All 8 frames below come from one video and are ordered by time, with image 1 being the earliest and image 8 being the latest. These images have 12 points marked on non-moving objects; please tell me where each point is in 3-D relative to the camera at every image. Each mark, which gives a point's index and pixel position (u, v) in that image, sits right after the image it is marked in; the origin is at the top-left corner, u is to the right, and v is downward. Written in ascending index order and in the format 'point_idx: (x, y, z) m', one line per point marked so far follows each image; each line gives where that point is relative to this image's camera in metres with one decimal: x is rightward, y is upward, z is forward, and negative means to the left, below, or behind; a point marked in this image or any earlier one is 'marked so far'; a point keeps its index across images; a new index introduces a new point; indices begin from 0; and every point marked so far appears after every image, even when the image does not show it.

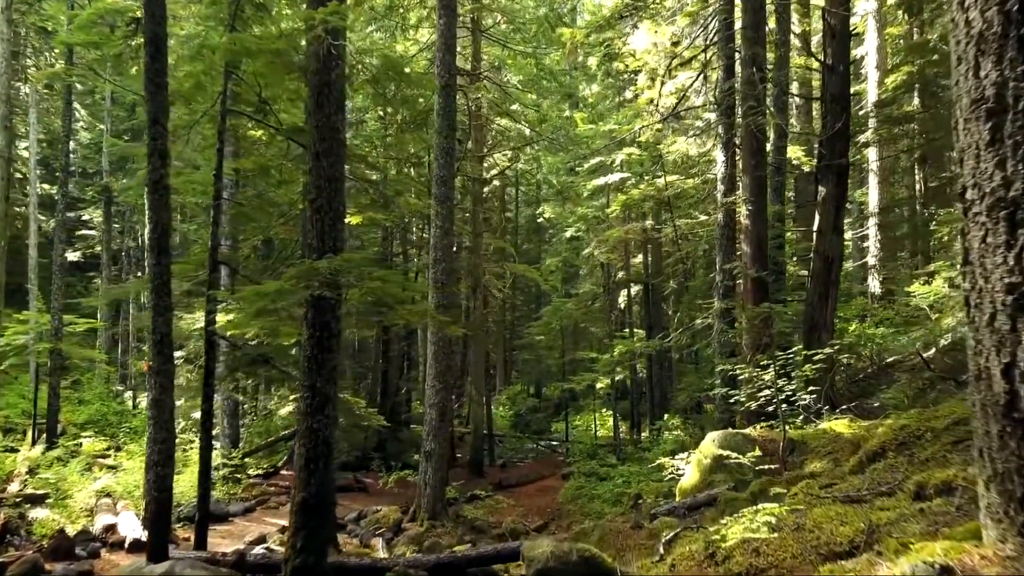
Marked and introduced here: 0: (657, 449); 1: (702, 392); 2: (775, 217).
0: (+3.1, -3.5, +16.5) m
1: (+3.7, -2.0, +14.9) m
2: (+5.3, +1.4, +15.2) m
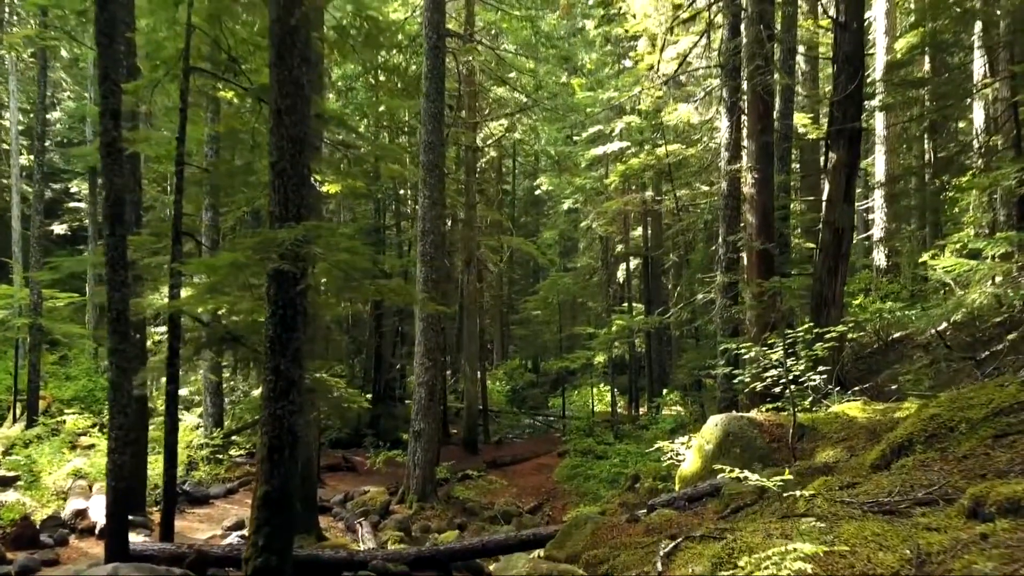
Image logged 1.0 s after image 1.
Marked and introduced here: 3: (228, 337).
0: (+3.0, -2.9, +16.1) m
1: (+3.6, -1.5, +14.4) m
2: (+5.1, +1.9, +14.6) m
3: (-2.7, -0.5, +7.3) m
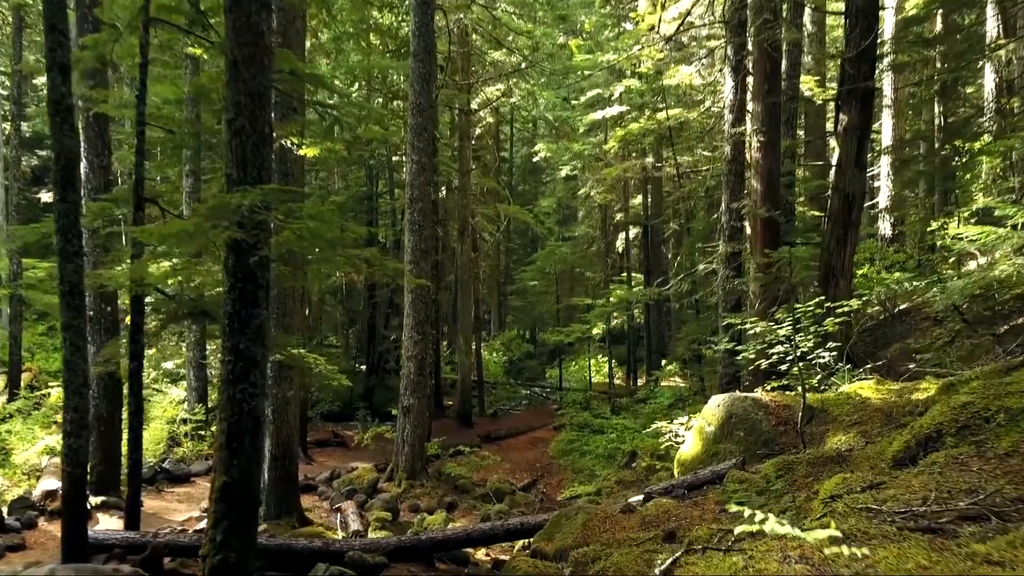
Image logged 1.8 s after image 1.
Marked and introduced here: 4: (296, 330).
0: (+2.9, -2.3, +15.6) m
1: (+3.5, -1.0, +13.9) m
2: (+5.0, +2.5, +14.0) m
3: (-2.8, -0.2, +6.8) m
4: (-2.6, -0.5, +9.2) m
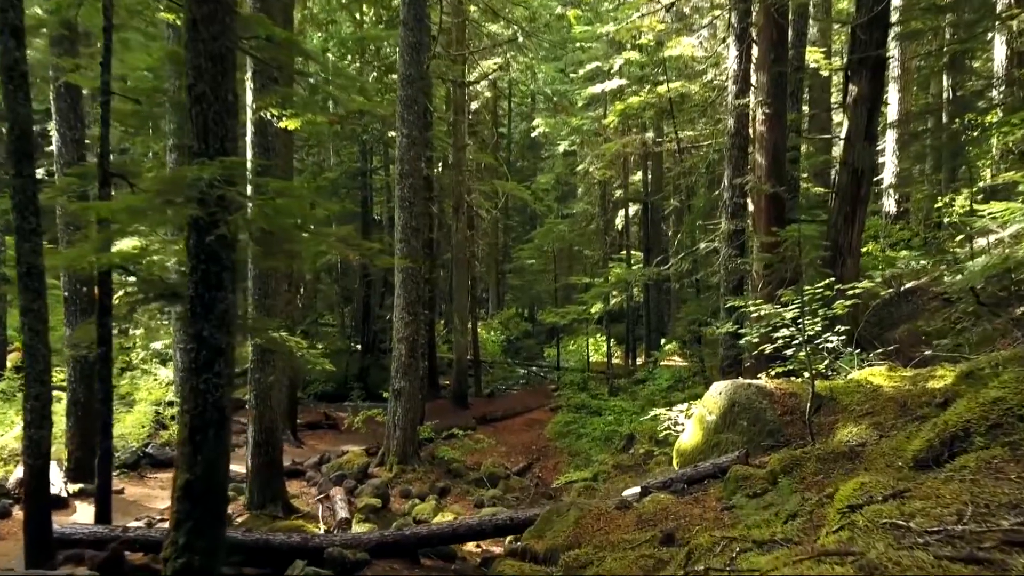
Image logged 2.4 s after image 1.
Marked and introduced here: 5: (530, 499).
0: (+2.8, -1.9, +15.3) m
1: (+3.4, -0.6, +13.5) m
2: (+4.9, +2.8, +13.5) m
3: (-2.9, 0.0, +6.4) m
4: (-2.7, -0.3, +8.8) m
5: (+0.2, -3.0, +10.7) m
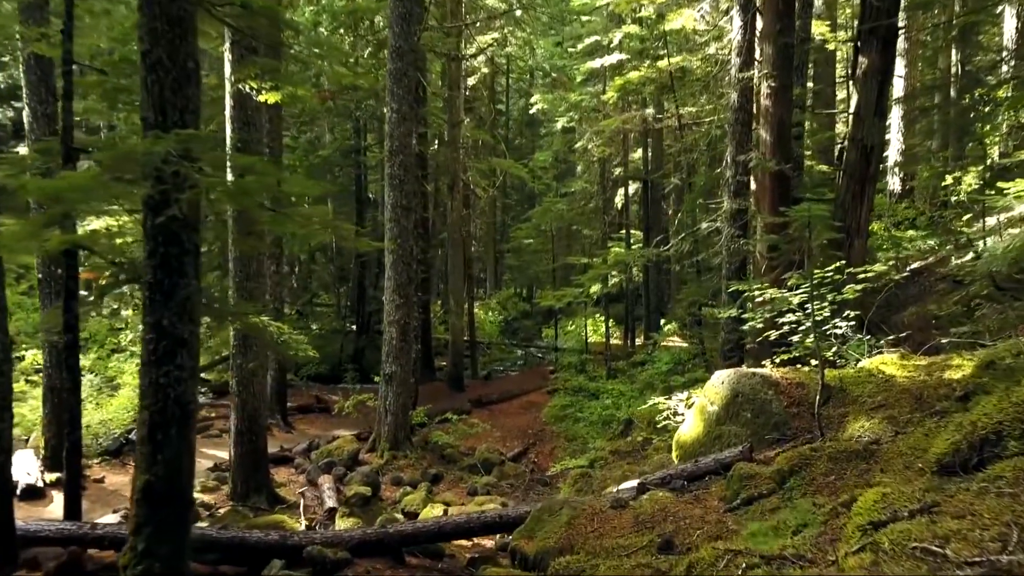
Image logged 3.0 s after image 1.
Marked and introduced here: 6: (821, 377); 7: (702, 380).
0: (+2.7, -1.5, +15.0) m
1: (+3.3, -0.3, +13.2) m
2: (+4.9, +3.2, +13.0) m
3: (-3.0, +0.1, +6.0) m
4: (-2.8, -0.1, +8.4) m
5: (+0.2, -2.7, +10.4) m
6: (+2.3, -0.7, +5.8) m
7: (+2.9, -1.4, +11.6) m
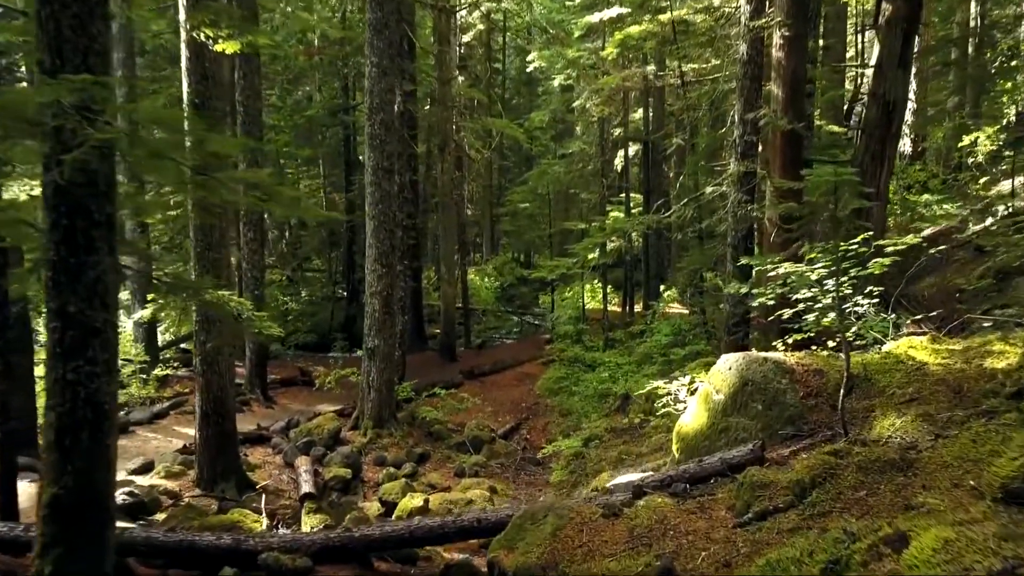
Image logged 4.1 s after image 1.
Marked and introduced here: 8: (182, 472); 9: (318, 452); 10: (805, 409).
0: (+2.6, -0.9, +14.4) m
1: (+3.2, +0.3, +12.5) m
2: (+4.7, +3.7, +12.2) m
3: (-3.1, +0.3, +5.3) m
4: (-2.9, +0.2, +7.7) m
5: (0.0, -2.3, +9.9) m
6: (+2.2, -0.5, +5.1) m
7: (+2.8, -1.0, +11.0) m
8: (-3.5, -2.0, +8.1) m
9: (-2.4, -2.0, +9.5) m
10: (+1.9, -0.8, +4.9) m
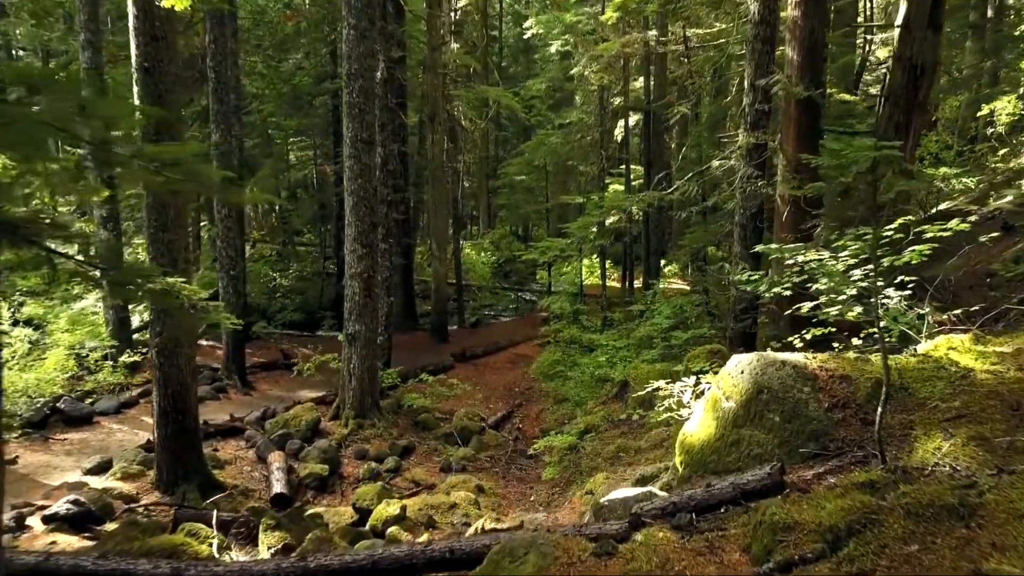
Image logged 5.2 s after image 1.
0: (+2.5, -0.5, +13.7) m
1: (+3.1, +0.6, +11.8) m
2: (+4.6, +4.0, +11.3) m
3: (-3.2, +0.3, +4.6) m
4: (-3.0, +0.4, +7.0) m
5: (-0.1, -2.1, +9.2) m
6: (+2.1, -0.5, +4.4) m
7: (+2.7, -0.7, +10.3) m
8: (-3.6, -1.8, +7.4) m
9: (-2.5, -1.8, +8.9) m
10: (+1.7, -0.7, +4.2) m
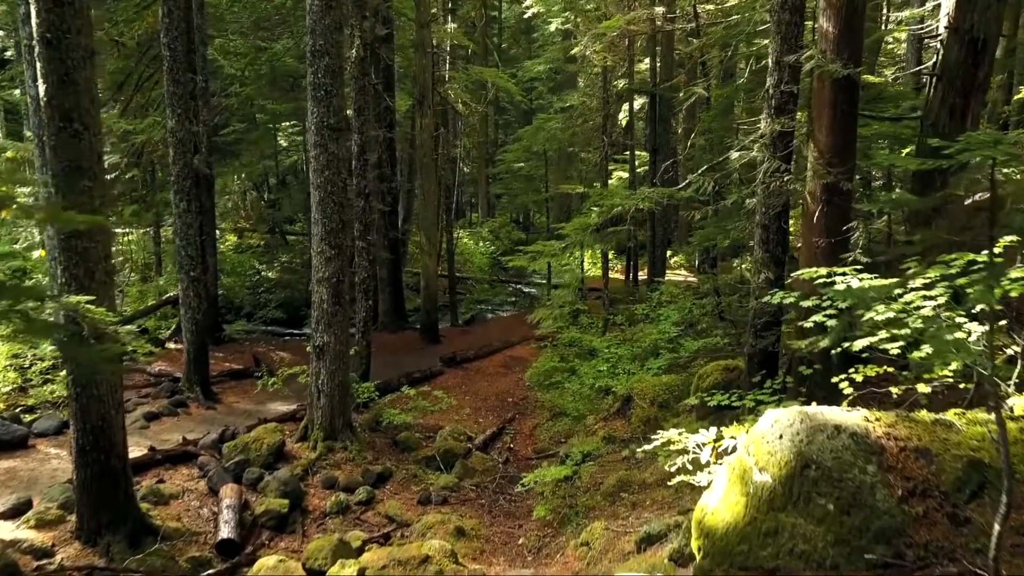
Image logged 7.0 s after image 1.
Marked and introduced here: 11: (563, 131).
0: (+2.4, -0.5, +12.6) m
1: (+3.0, +0.5, +10.6) m
2: (+4.5, +4.0, +10.1) m
3: (-3.4, +0.1, +3.5) m
4: (-3.1, +0.2, +5.9) m
5: (-0.2, -2.2, +8.2) m
6: (+1.9, -0.6, +3.3) m
7: (+2.5, -0.8, +9.2) m
8: (-3.8, -1.9, +6.4) m
9: (-2.7, -1.9, +7.8) m
10: (+1.6, -0.9, +3.1) m
11: (+1.3, +4.0, +19.4) m
